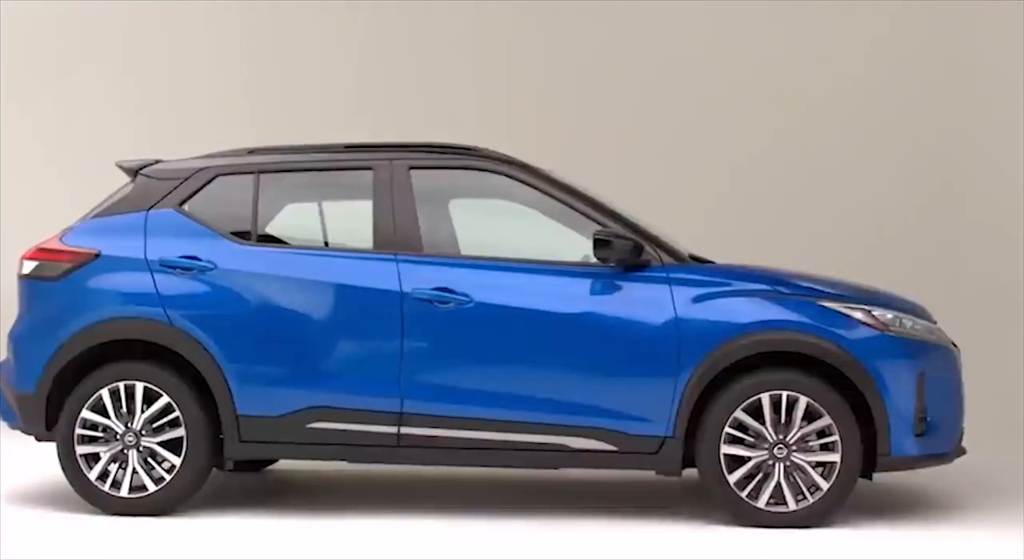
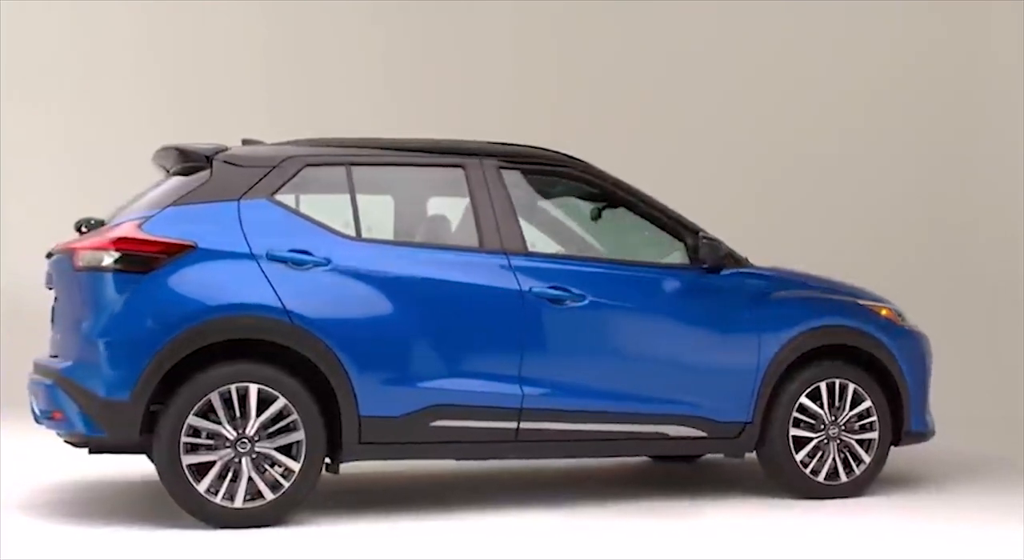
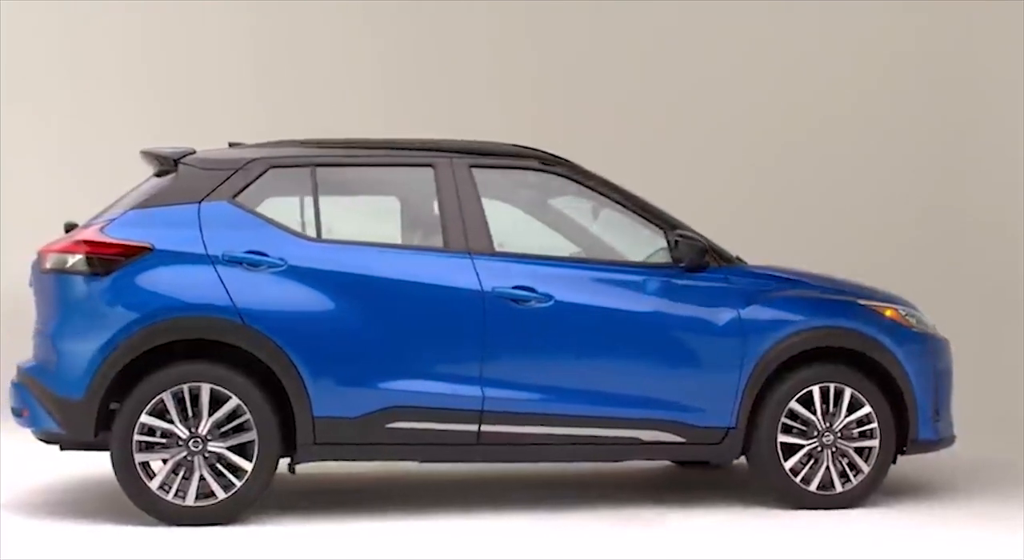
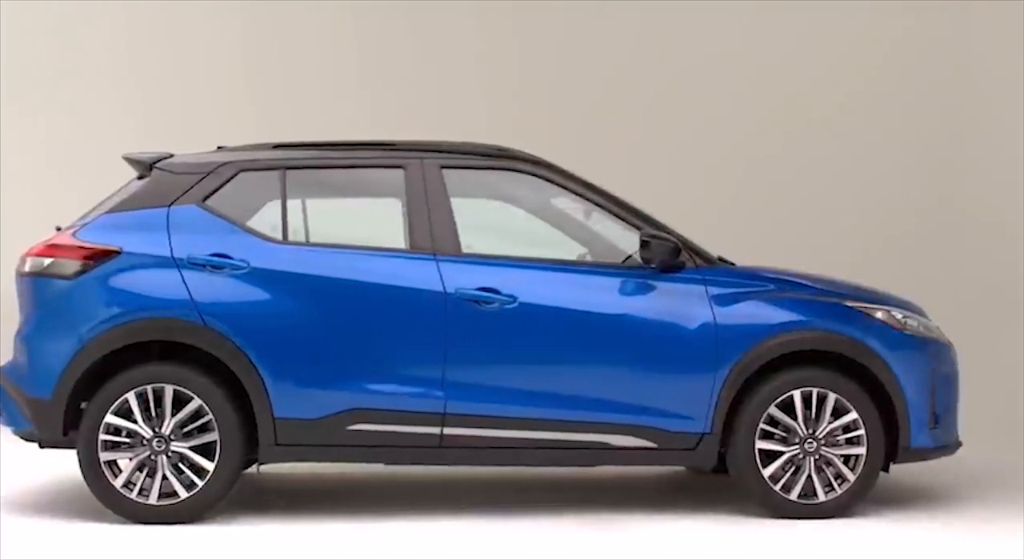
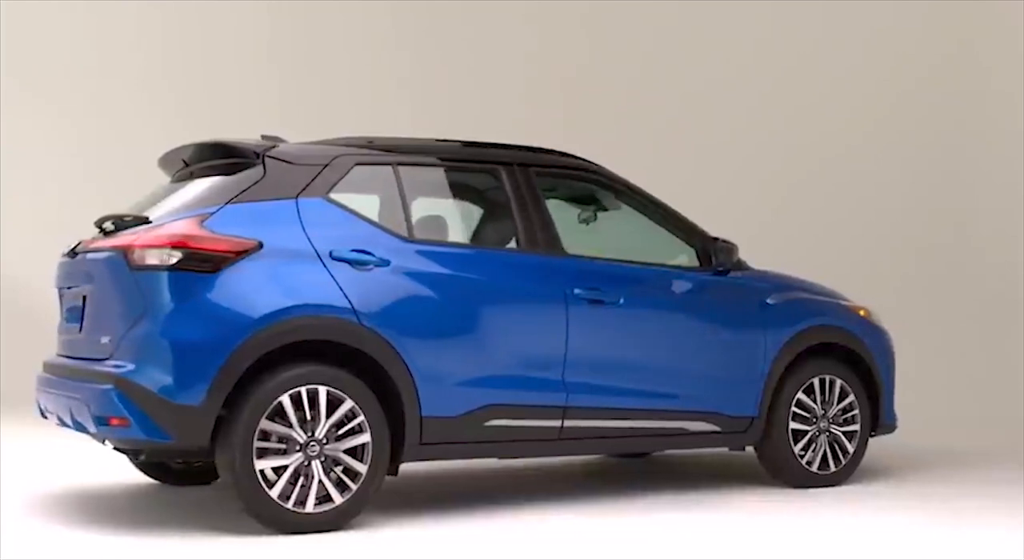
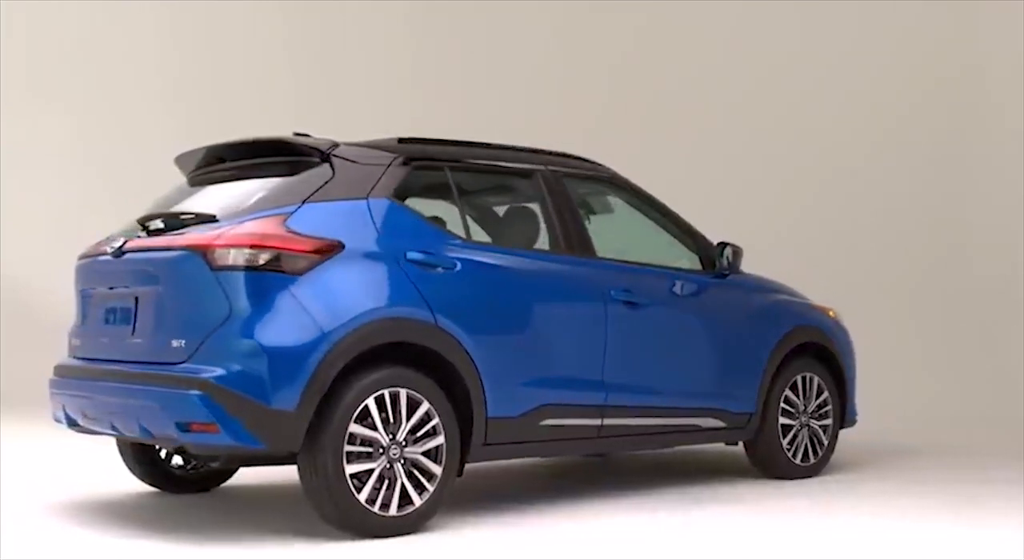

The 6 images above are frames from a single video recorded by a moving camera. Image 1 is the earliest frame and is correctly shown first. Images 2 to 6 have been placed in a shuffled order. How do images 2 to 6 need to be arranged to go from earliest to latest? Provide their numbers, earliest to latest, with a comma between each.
4, 3, 2, 5, 6
